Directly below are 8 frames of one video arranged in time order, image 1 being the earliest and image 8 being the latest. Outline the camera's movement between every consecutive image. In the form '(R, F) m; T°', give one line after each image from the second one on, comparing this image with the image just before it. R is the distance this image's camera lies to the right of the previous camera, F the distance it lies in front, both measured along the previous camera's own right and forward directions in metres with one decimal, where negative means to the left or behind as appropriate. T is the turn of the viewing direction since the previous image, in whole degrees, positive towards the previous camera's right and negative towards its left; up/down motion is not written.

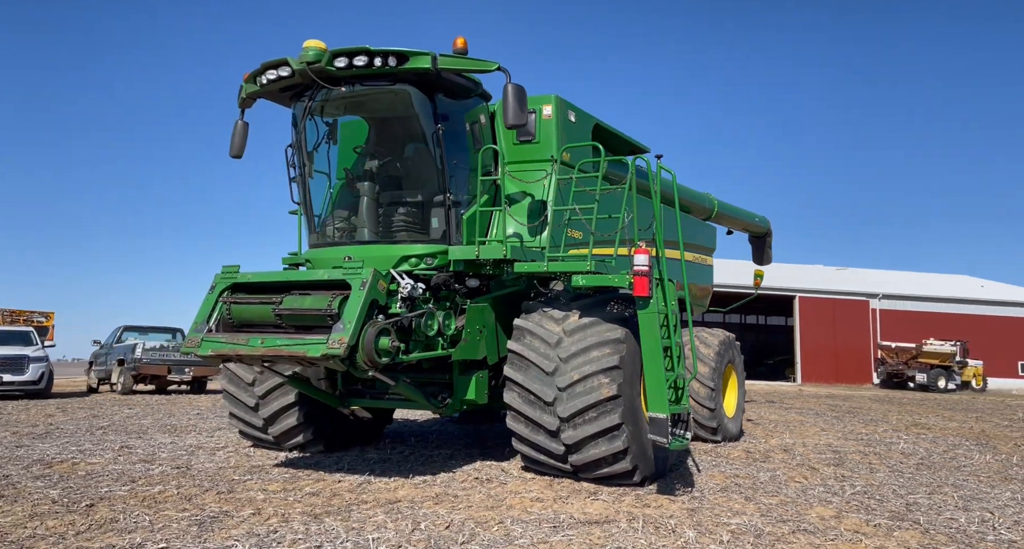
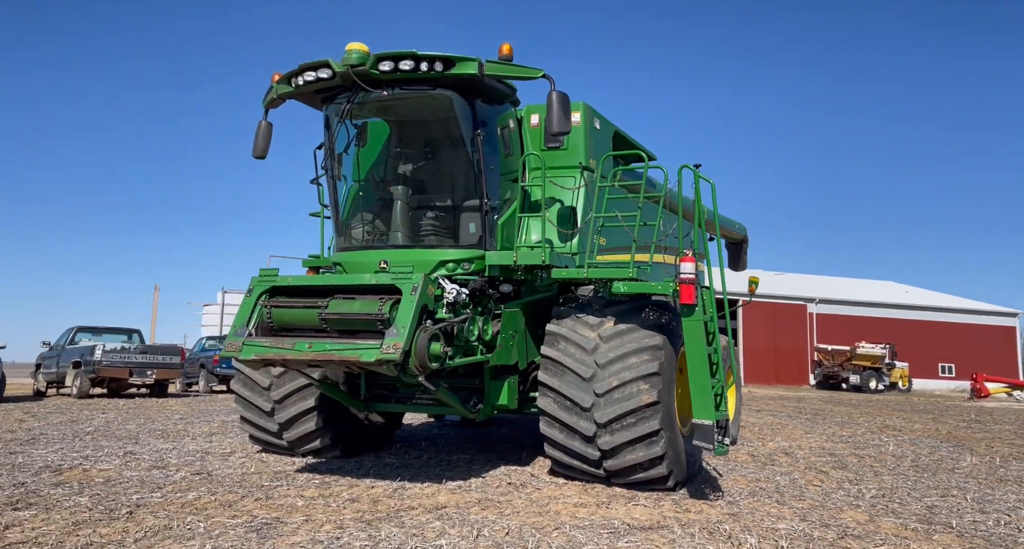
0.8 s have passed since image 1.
(-0.6, 0.0) m; +3°
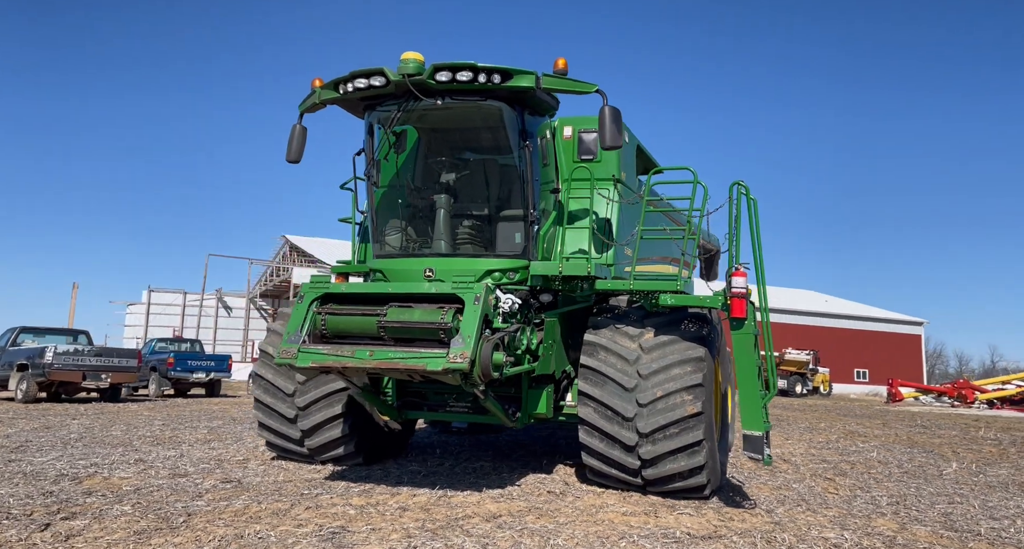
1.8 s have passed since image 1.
(-0.7, 0.0) m; +4°
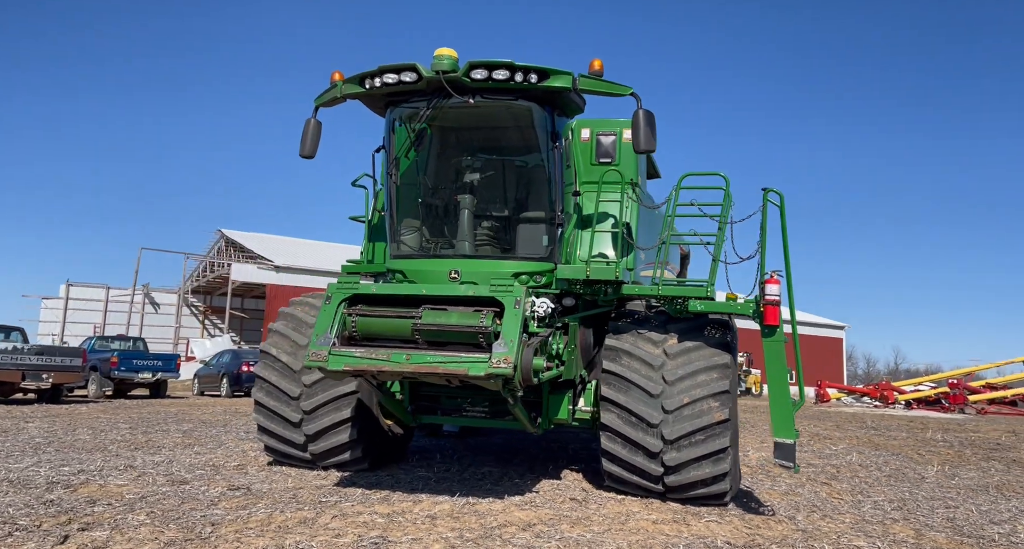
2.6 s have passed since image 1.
(-0.6, +0.1) m; +4°
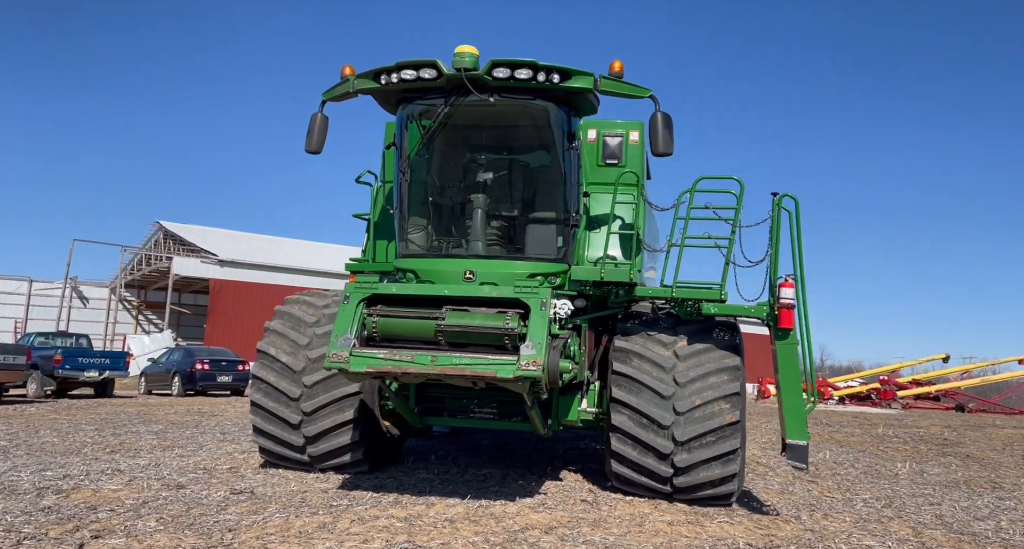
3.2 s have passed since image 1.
(-0.5, +0.1) m; +4°
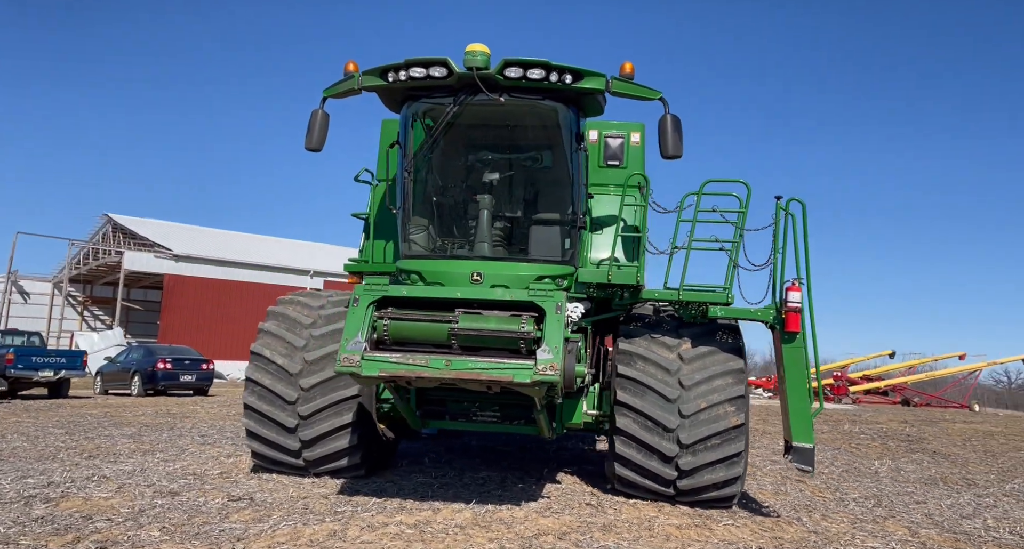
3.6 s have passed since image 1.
(-0.3, +0.1) m; +3°
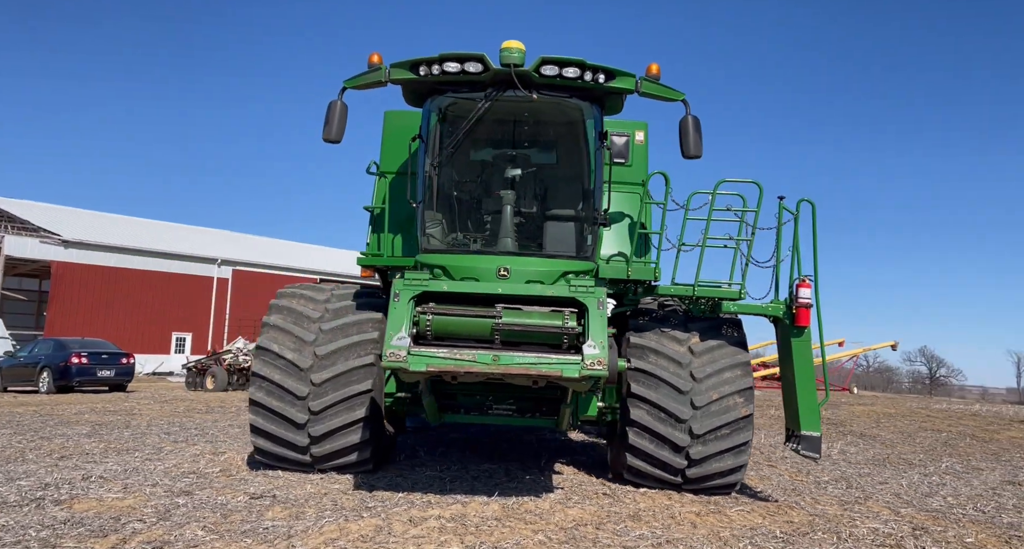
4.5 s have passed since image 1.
(-0.8, 0.0) m; +6°
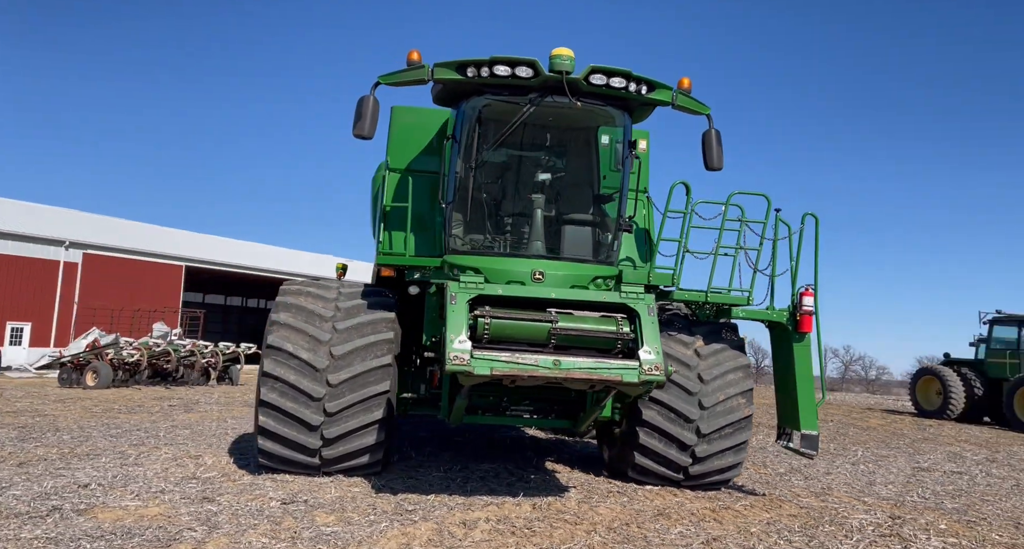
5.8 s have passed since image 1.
(-1.1, 0.0) m; +9°
